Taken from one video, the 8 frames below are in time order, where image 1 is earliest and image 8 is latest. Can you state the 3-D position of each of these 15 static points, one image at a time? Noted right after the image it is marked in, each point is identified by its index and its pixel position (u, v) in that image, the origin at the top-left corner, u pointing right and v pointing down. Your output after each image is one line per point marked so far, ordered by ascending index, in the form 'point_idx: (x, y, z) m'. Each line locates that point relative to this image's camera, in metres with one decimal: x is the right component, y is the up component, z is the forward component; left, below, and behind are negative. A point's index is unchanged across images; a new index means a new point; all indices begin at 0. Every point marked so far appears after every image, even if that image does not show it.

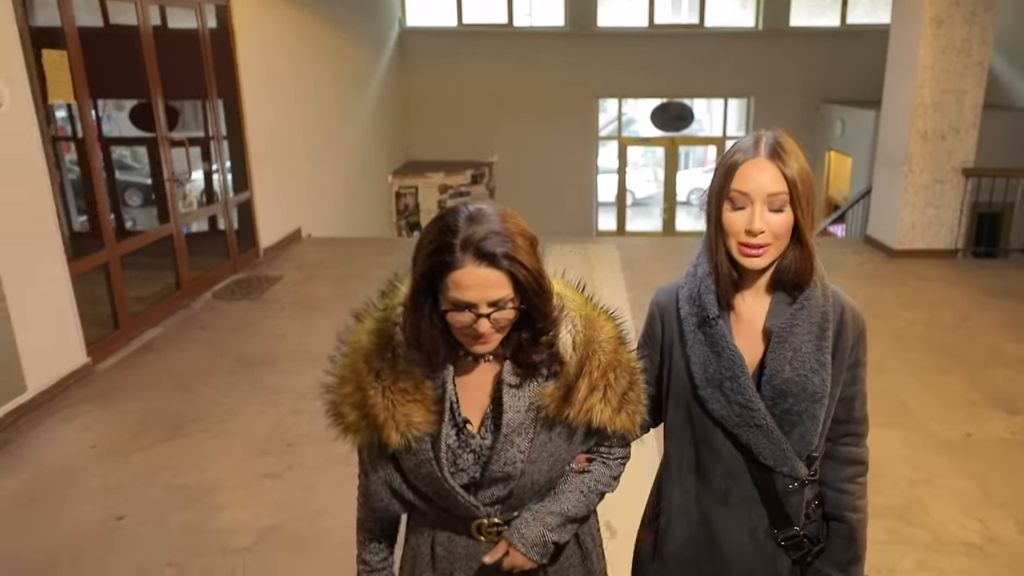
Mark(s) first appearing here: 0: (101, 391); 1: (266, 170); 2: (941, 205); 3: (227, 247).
0: (-1.9, -0.5, +3.7) m
1: (-2.0, +1.0, +6.6) m
2: (+3.2, +0.6, +6.1) m
3: (-2.1, +0.3, +5.9) m
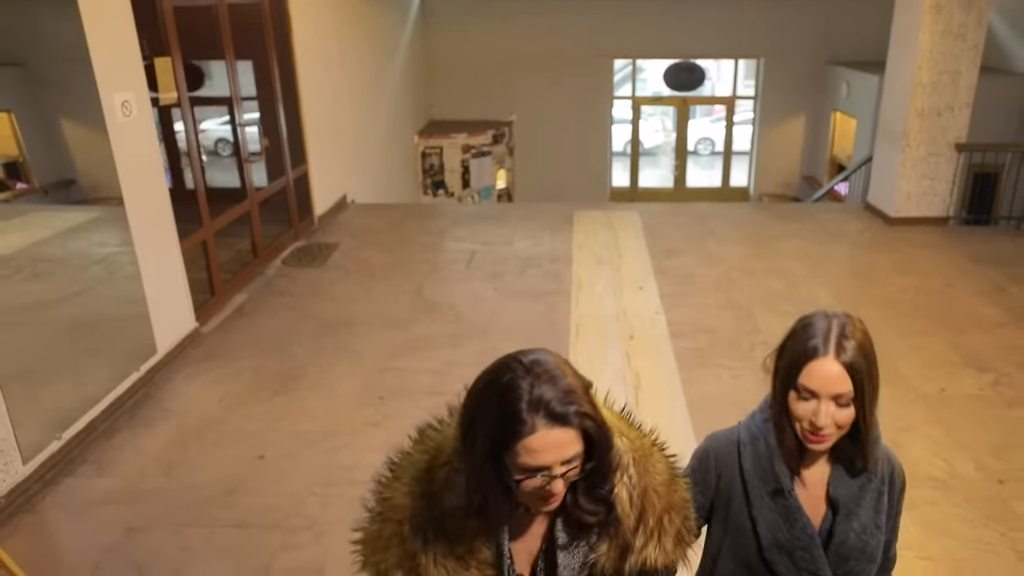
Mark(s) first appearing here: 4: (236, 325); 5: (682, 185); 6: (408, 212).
0: (-1.6, -0.3, +4.3) m
1: (-1.7, +1.3, +7.2) m
2: (+3.5, +0.9, +6.6) m
3: (-1.8, +0.6, +6.5) m
4: (-1.6, -0.2, +4.7) m
5: (+3.0, +1.8, +14.1) m
6: (-1.0, +0.7, +7.6) m
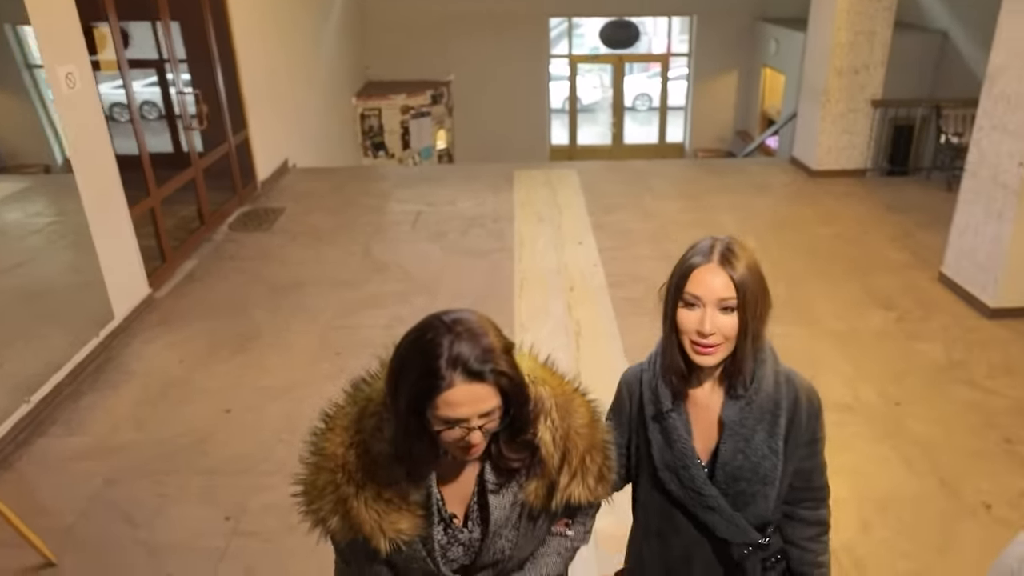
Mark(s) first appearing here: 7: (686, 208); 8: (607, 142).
0: (-1.9, -0.2, +4.5) m
1: (-2.3, +1.6, +7.2) m
2: (+3.0, +1.4, +7.1) m
3: (-2.3, +0.9, +6.6) m
4: (-1.9, 0.0, +4.8) m
5: (+1.9, +2.6, +14.4) m
6: (-1.6, +1.1, +7.7) m
7: (+1.4, +0.6, +6.4) m
8: (+1.7, +2.7, +14.5) m
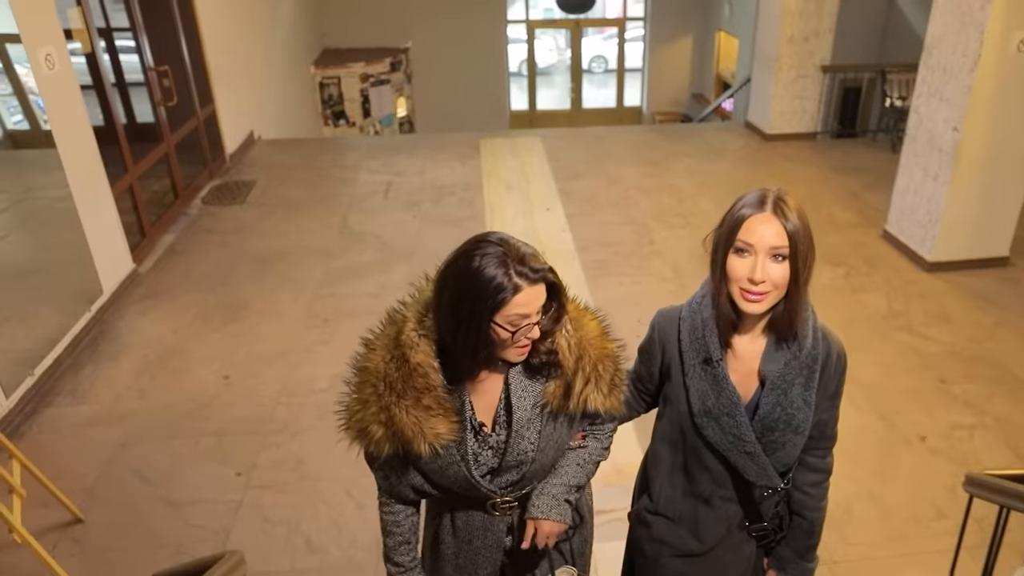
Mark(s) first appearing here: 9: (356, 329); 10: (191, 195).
0: (-2.0, 0.0, +4.6) m
1: (-2.6, +1.9, +7.2) m
2: (+2.7, +1.8, +7.4) m
3: (-2.6, +1.1, +6.6) m
4: (-2.1, +0.1, +5.0) m
5: (+1.2, +3.3, +14.6) m
6: (-1.9, +1.4, +7.8) m
7: (+1.1, +1.0, +6.7) m
8: (+1.0, +3.3, +14.6) m
9: (-0.8, -0.2, +4.1) m
10: (-2.5, +0.7, +6.2) m
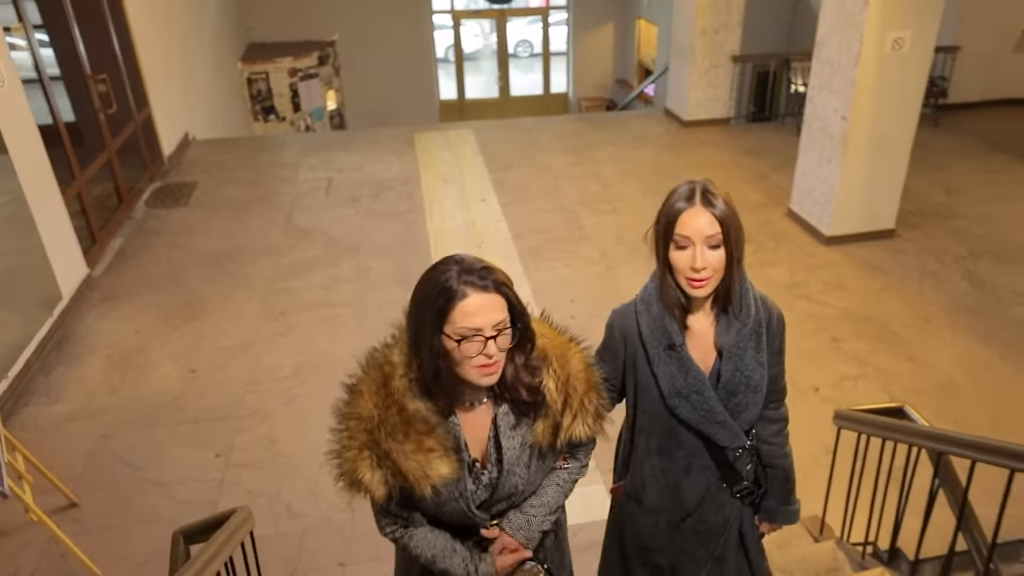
0: (-2.4, 0.0, +4.8) m
1: (-3.2, +1.9, +7.3) m
2: (+2.0, +2.0, +7.9) m
3: (-3.1, +1.1, +6.8) m
4: (-2.5, +0.1, +5.2) m
5: (-0.1, +3.6, +15.0) m
6: (-2.6, +1.4, +8.0) m
7: (+0.6, +1.1, +7.1) m
8: (-0.3, +3.6, +15.0) m
9: (-1.1, -0.2, +4.4) m
10: (-3.0, +0.7, +6.3) m
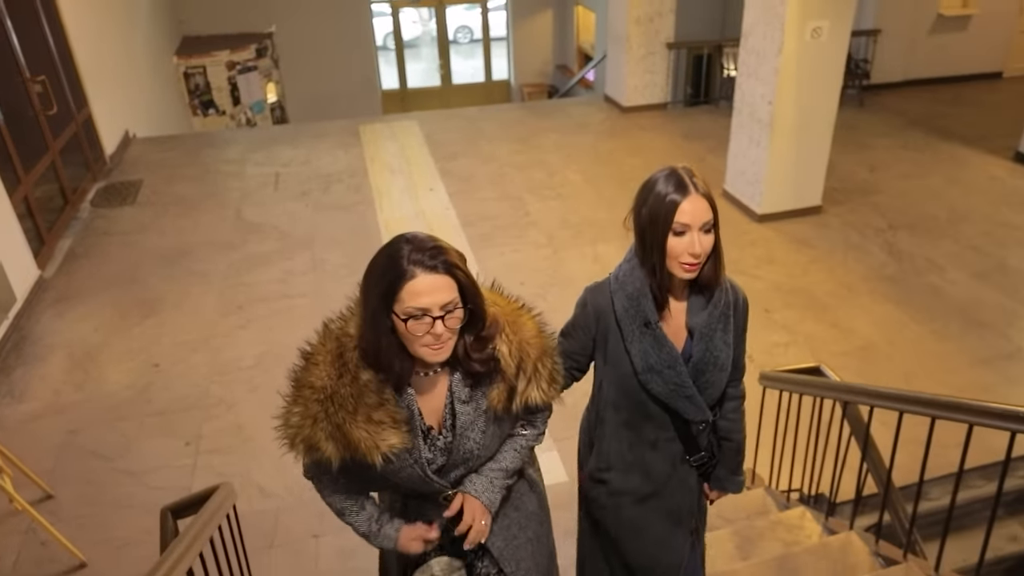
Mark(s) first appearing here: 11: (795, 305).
0: (-2.7, 0.0, +4.8) m
1: (-3.8, +1.9, +7.3) m
2: (+1.4, +2.2, +8.2) m
3: (-3.6, +1.1, +6.7) m
4: (-2.8, +0.1, +5.2) m
5: (-1.2, +3.8, +15.1) m
6: (-3.1, +1.5, +8.0) m
7: (+0.1, +1.3, +7.3) m
8: (-1.4, +3.8, +15.1) m
9: (-1.4, -0.1, +4.5) m
10: (-3.4, +0.7, +6.3) m
11: (+1.5, -0.1, +4.4) m
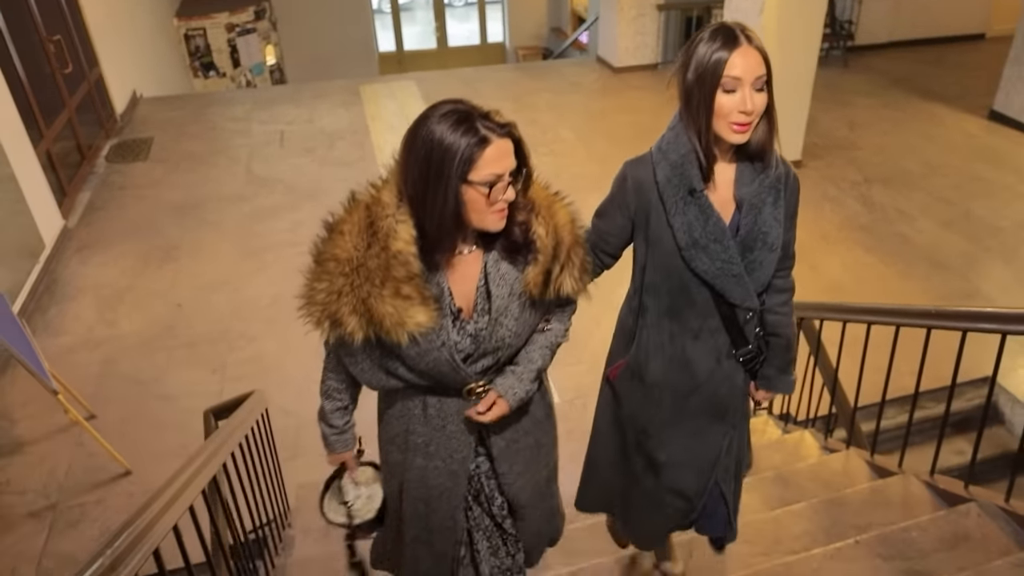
0: (-2.7, +0.3, +5.1) m
1: (-3.8, +2.3, +7.5) m
2: (+1.4, +2.7, +8.4) m
3: (-3.6, +1.5, +7.0) m
4: (-2.8, +0.5, +5.5) m
5: (-1.3, +4.6, +15.2) m
6: (-3.2, +1.9, +8.2) m
7: (0.0, +1.7, +7.6) m
8: (-1.5, +4.6, +15.2) m
9: (-1.4, +0.2, +4.8) m
10: (-3.4, +1.1, +6.6) m
11: (+1.5, +0.2, +4.7) m
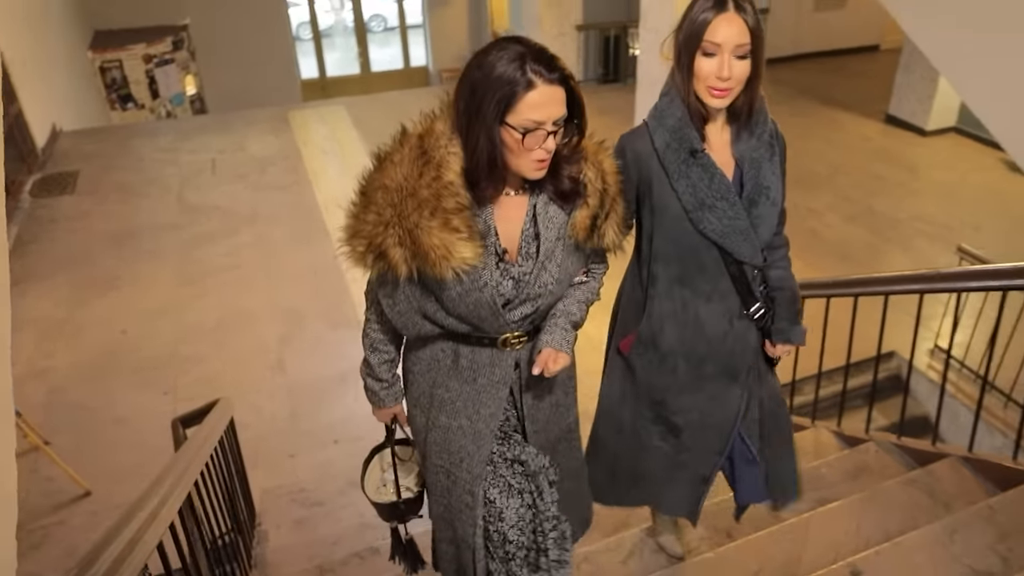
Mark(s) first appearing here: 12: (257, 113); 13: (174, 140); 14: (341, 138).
0: (-3.1, +0.1, +5.1) m
1: (-4.5, +2.0, +7.4) m
2: (+0.6, +2.6, +8.8) m
3: (-4.2, +1.2, +6.9) m
4: (-3.3, +0.2, +5.4) m
5: (-2.7, +4.1, +15.3) m
6: (-3.9, +1.6, +8.2) m
7: (-0.7, +1.5, +7.8) m
8: (-3.0, +4.1, +15.3) m
9: (-1.7, 0.0, +4.9) m
10: (-4.0, +0.8, +6.5) m
11: (+1.1, +0.2, +5.0) m
12: (-2.7, +1.9, +8.6) m
13: (-3.3, +1.5, +7.9) m
14: (-1.6, +1.4, +7.6) m
